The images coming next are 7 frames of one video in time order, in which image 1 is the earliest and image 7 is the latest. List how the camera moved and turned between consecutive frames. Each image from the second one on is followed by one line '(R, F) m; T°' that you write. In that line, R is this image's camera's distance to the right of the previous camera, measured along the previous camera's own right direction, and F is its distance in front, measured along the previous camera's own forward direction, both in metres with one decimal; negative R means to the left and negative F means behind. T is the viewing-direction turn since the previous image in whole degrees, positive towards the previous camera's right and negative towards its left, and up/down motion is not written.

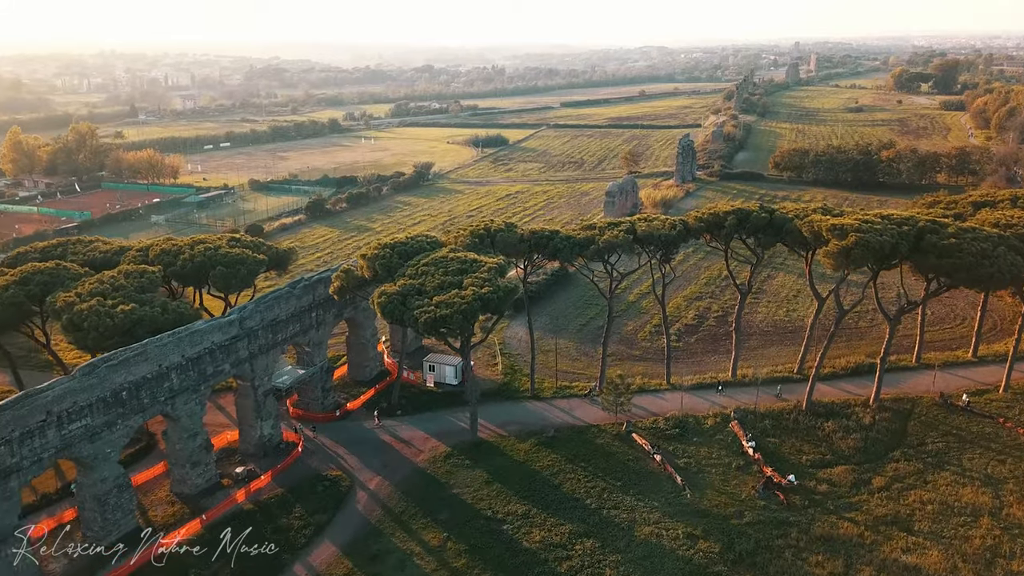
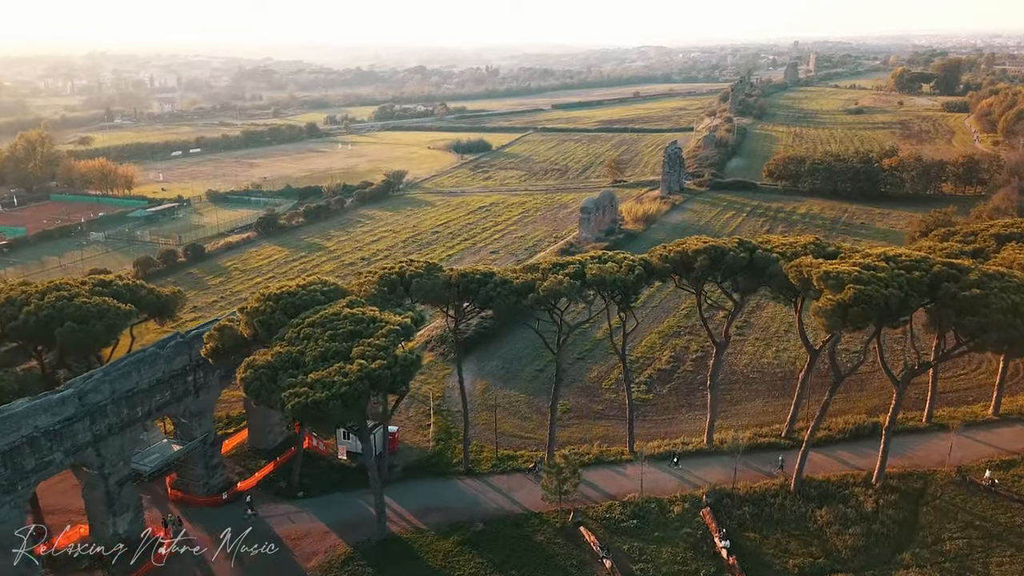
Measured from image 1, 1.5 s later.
(+1.7, +4.2) m; 0°
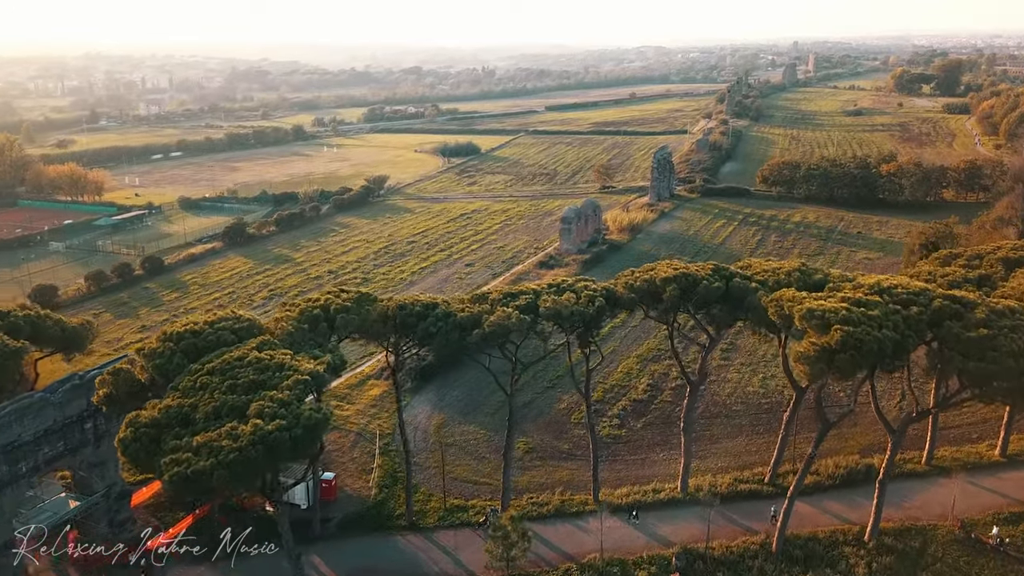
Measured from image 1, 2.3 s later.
(+1.1, +2.2) m; 0°
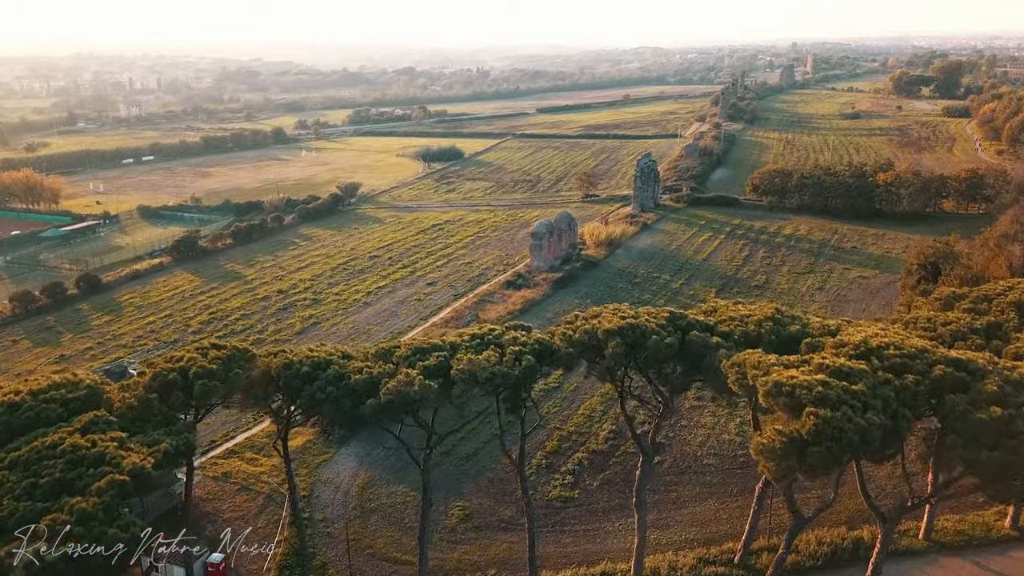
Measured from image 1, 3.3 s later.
(+1.5, +3.0) m; 0°
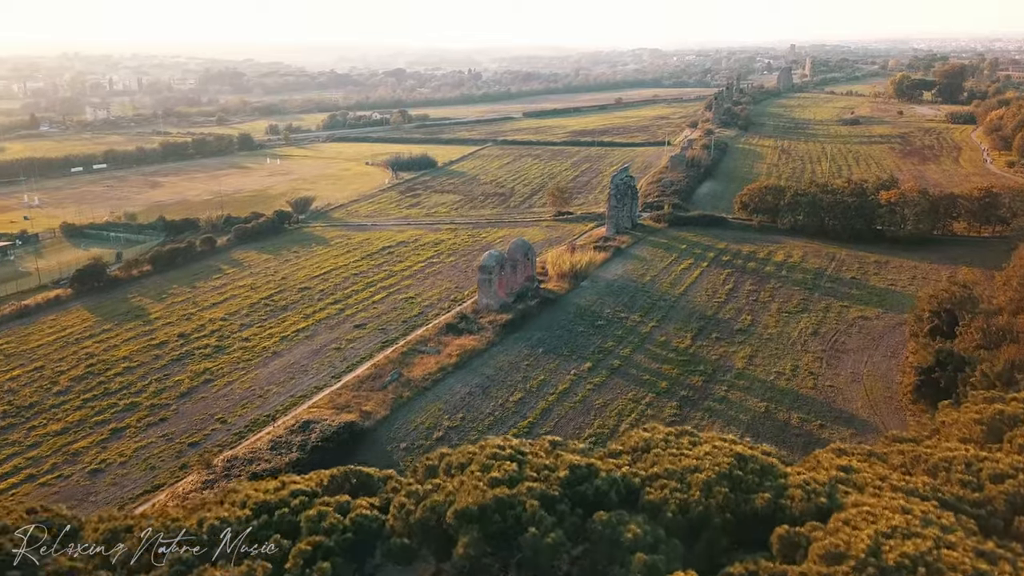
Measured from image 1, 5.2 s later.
(+2.1, +5.2) m; 0°
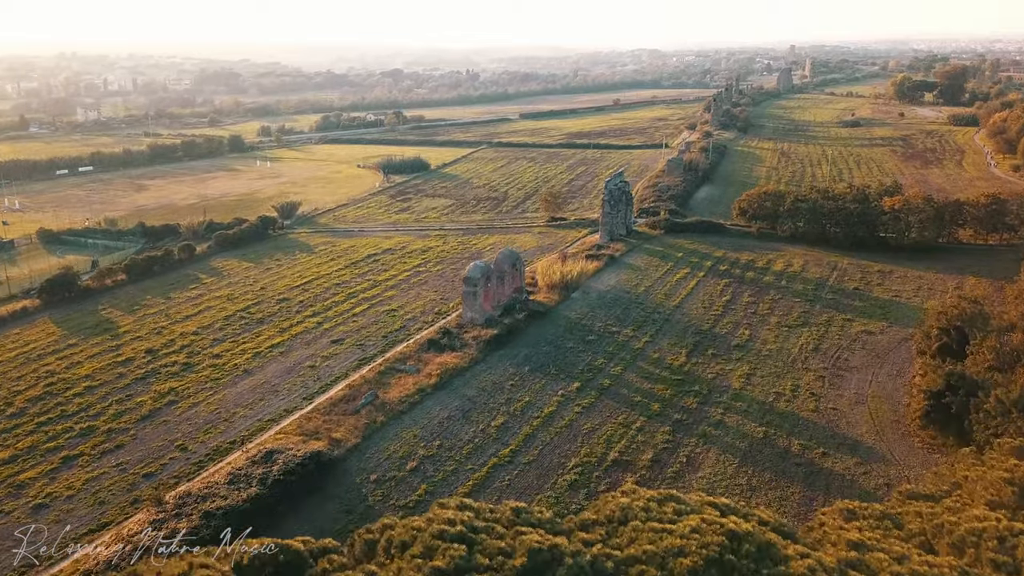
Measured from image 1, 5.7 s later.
(+0.5, +1.5) m; 0°
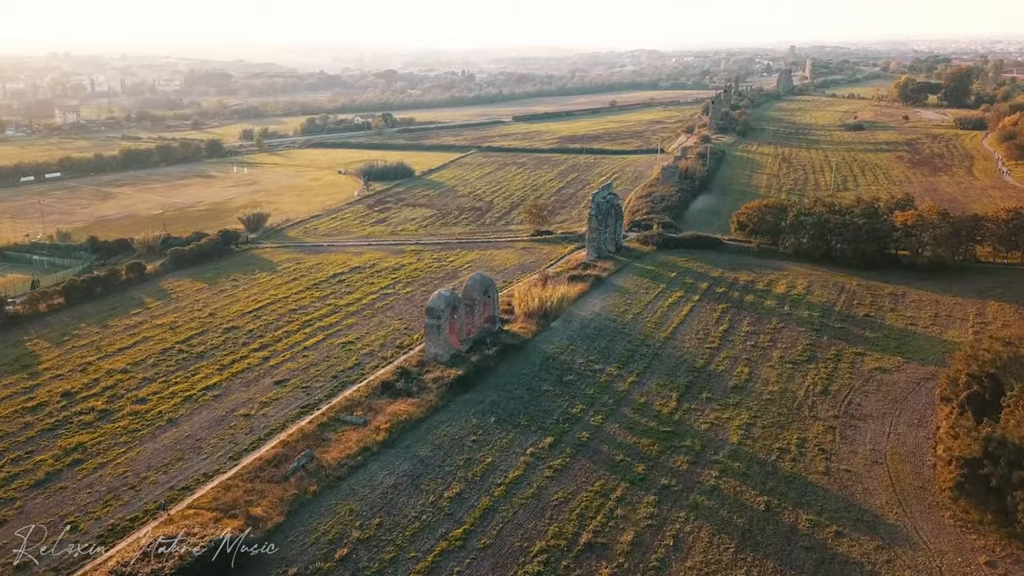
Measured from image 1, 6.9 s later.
(+1.0, +3.5) m; 0°
